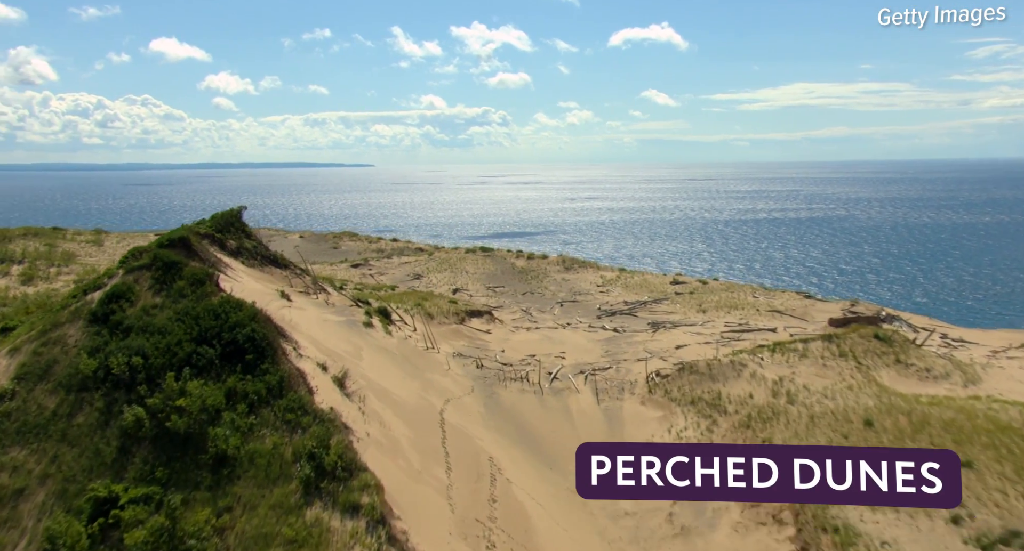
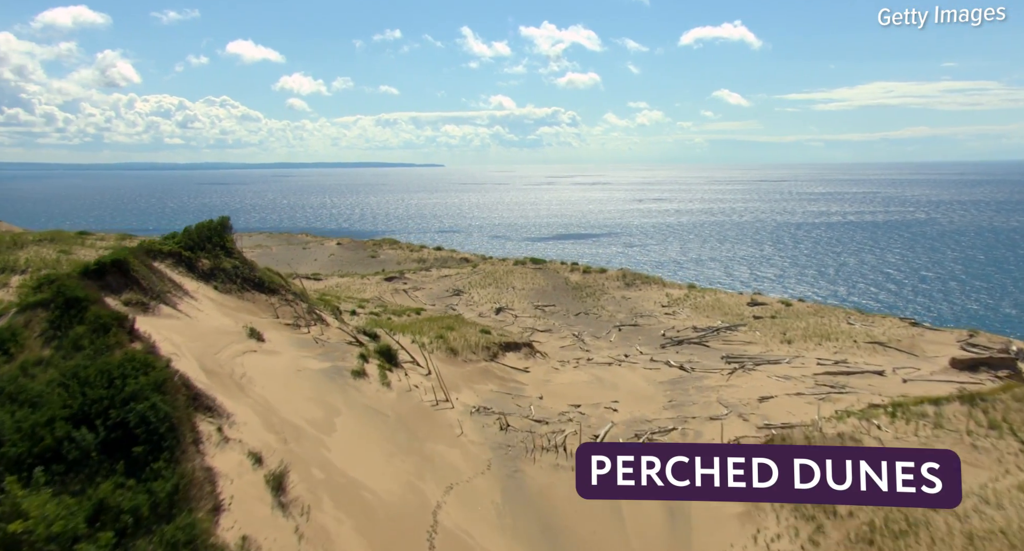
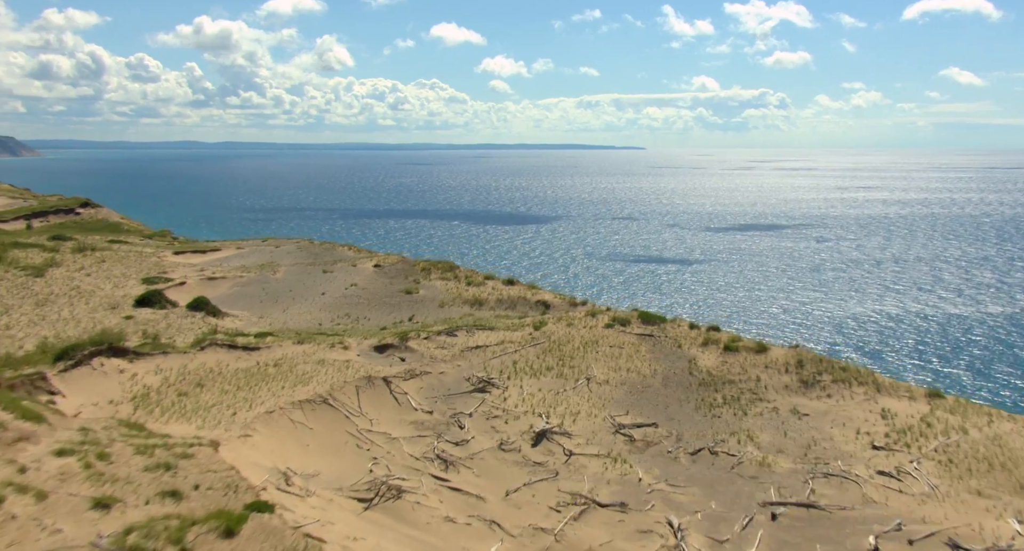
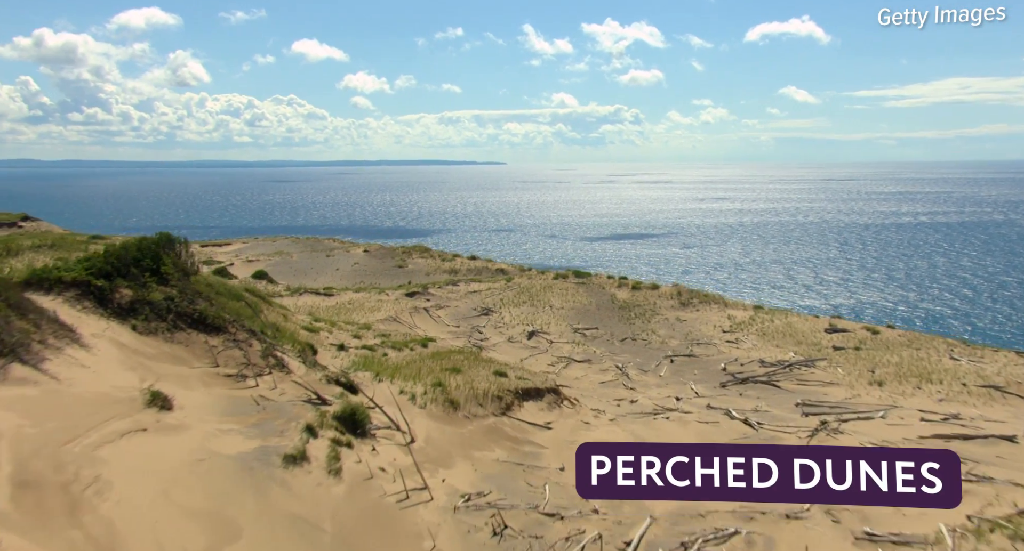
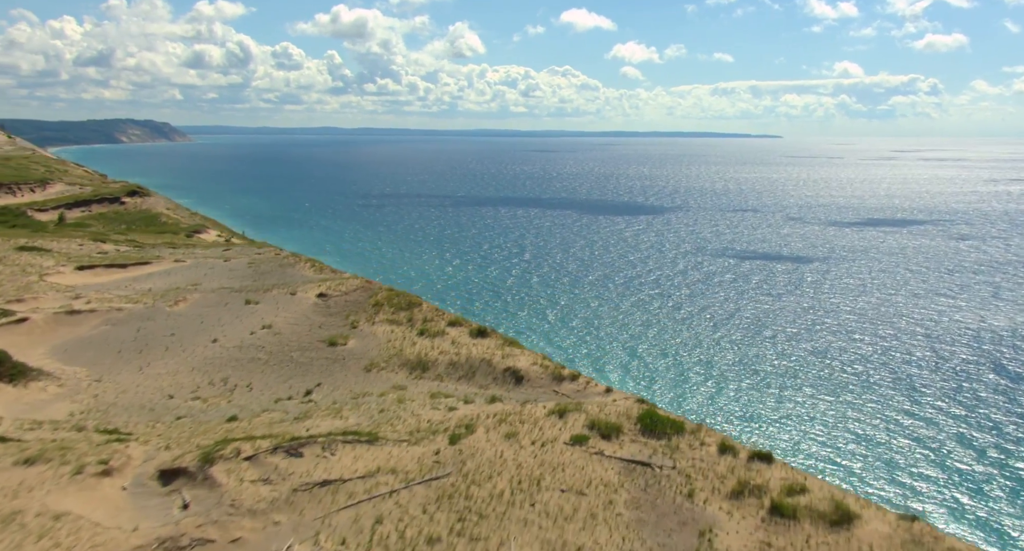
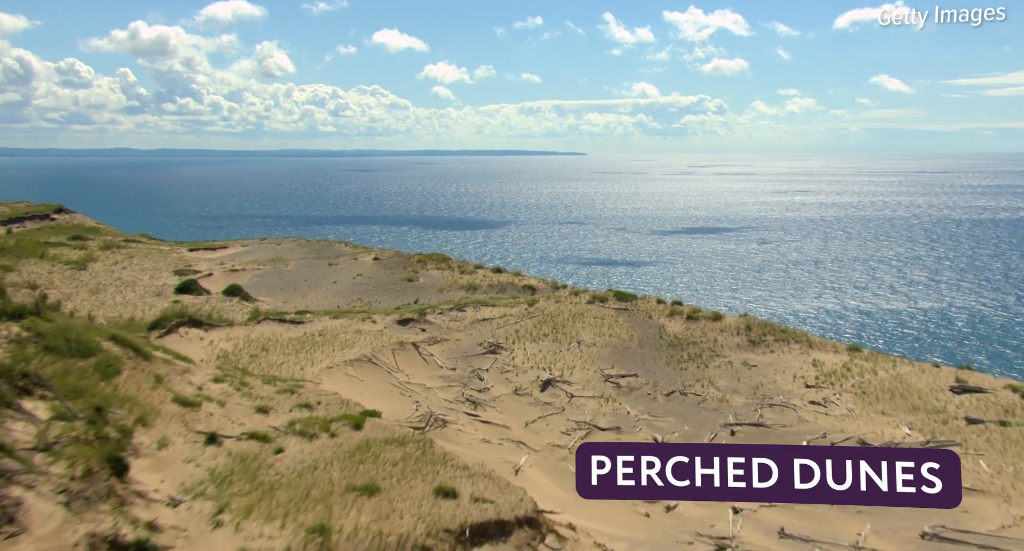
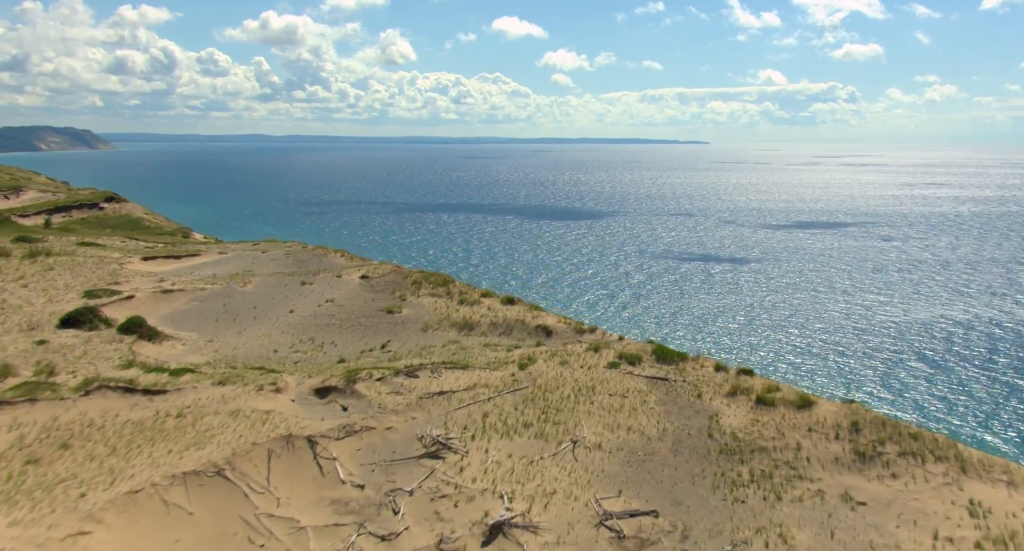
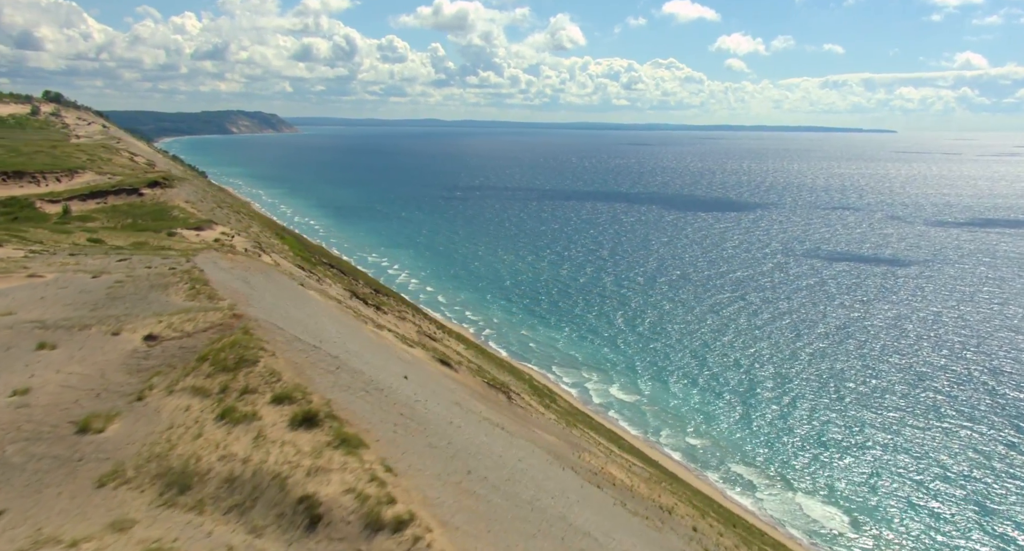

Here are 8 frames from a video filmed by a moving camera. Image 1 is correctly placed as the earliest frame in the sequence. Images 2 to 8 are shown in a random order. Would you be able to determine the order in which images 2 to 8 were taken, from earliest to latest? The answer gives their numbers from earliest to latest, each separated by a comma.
2, 4, 6, 3, 7, 5, 8
